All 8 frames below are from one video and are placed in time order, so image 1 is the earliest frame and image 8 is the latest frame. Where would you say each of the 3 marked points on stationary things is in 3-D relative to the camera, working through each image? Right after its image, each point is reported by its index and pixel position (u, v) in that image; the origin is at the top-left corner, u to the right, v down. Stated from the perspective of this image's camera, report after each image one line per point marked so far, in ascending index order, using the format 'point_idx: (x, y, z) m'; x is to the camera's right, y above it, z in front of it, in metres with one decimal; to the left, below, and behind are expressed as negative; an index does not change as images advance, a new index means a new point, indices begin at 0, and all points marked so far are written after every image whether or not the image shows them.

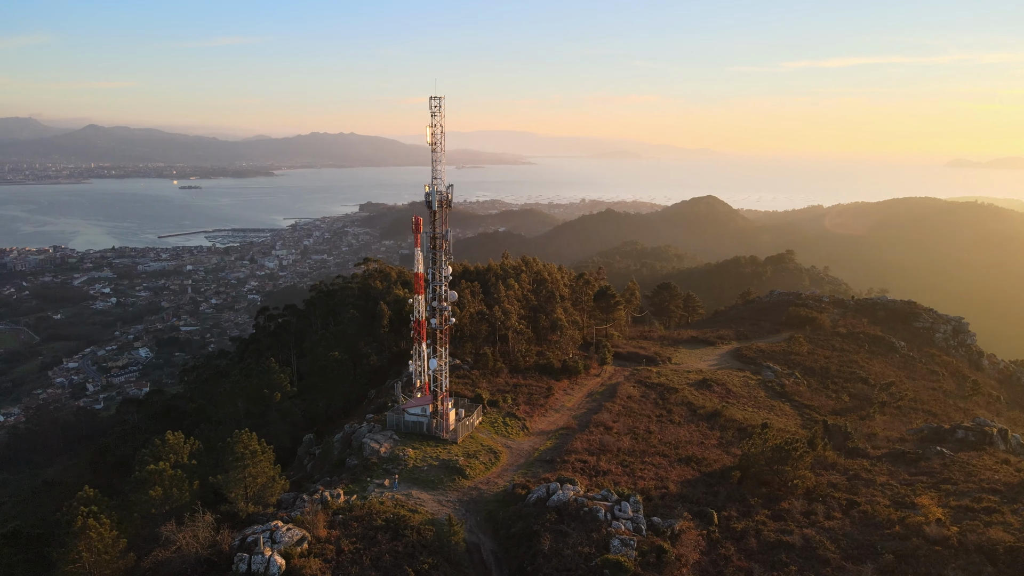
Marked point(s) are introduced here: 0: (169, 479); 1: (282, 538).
0: (-5.4, -3.0, +11.5) m
1: (-3.3, -3.6, +10.5) m
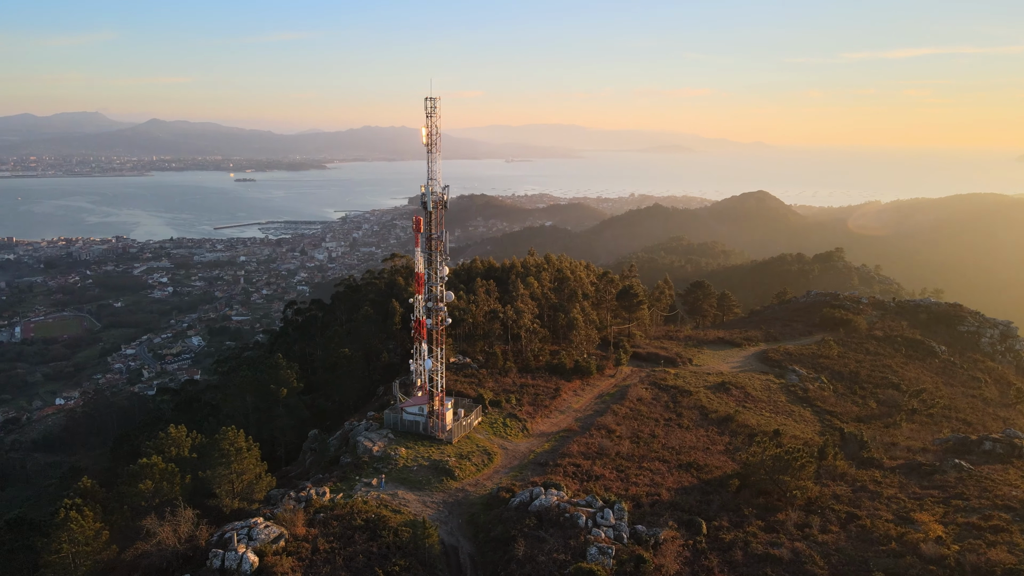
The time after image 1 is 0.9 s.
0: (-5.7, -3.0, +11.8) m
1: (-3.7, -3.6, +10.7) m
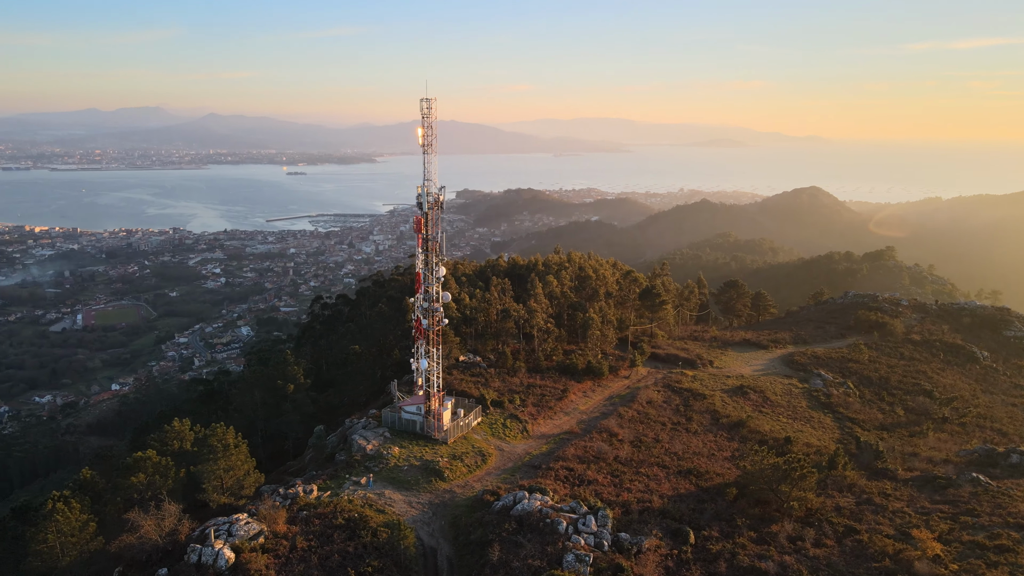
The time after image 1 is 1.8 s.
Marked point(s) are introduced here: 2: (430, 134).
0: (-6.0, -3.0, +12.1) m
1: (-4.1, -3.7, +10.9) m
2: (-1.6, +3.0, +14.4) m
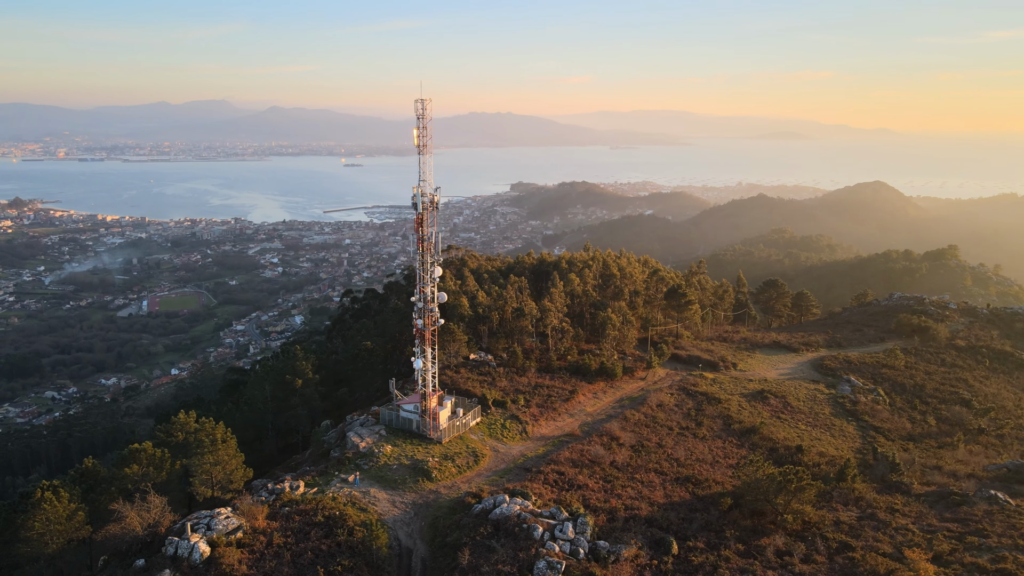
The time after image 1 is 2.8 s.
0: (-6.4, -3.0, +12.5) m
1: (-4.5, -3.7, +11.2) m
2: (-1.7, +3.0, +14.4) m
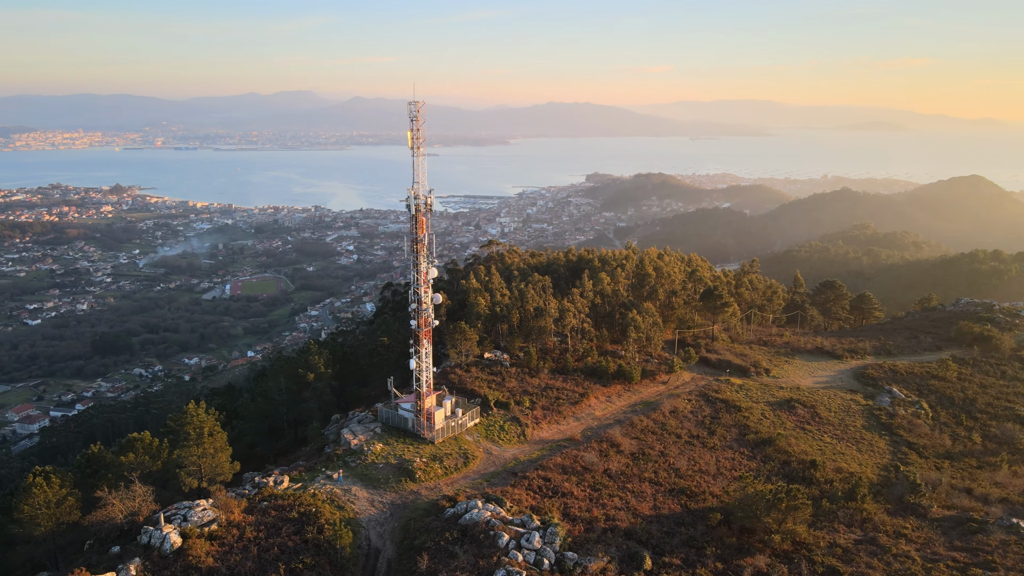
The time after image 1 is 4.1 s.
0: (-6.8, -2.9, +13.1) m
1: (-5.1, -3.7, +11.6) m
2: (-1.8, +3.0, +14.5) m
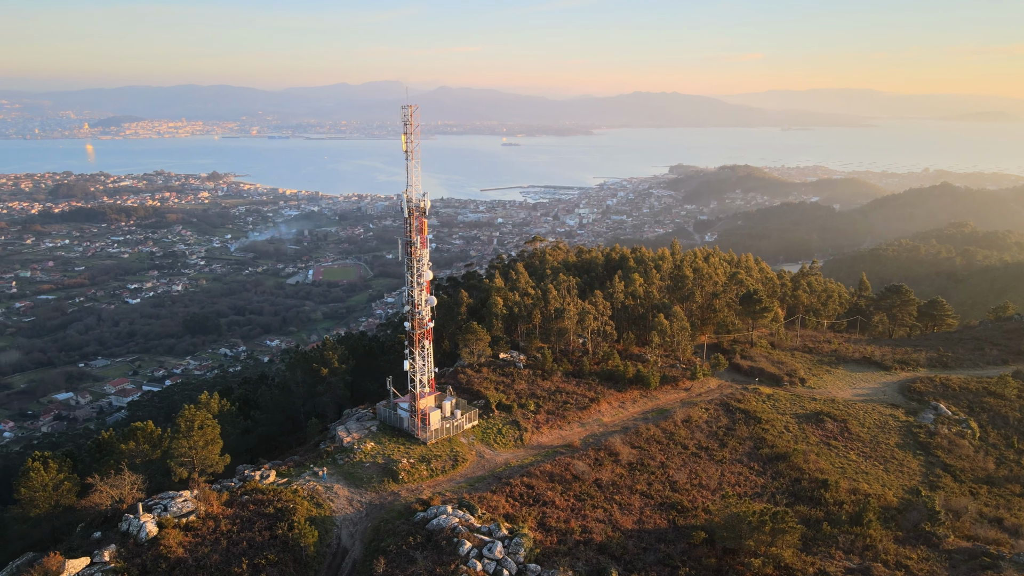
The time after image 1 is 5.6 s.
0: (-7.2, -2.9, +13.8) m
1: (-5.7, -3.7, +12.2) m
2: (-2.0, +2.9, +14.6) m
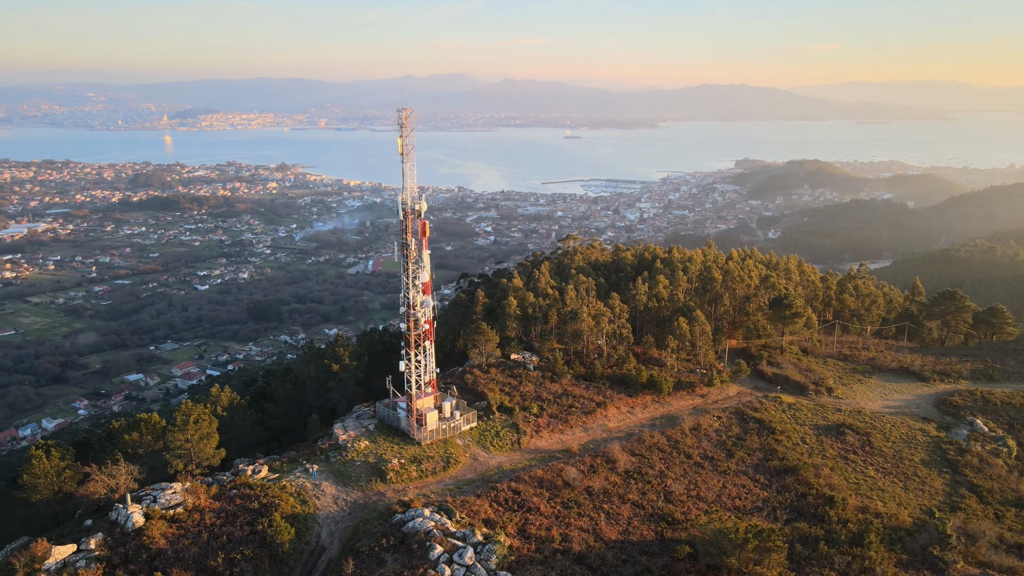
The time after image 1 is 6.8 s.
0: (-7.4, -2.8, +14.4) m
1: (-6.1, -3.7, +12.6) m
2: (-2.1, +2.9, +14.7) m
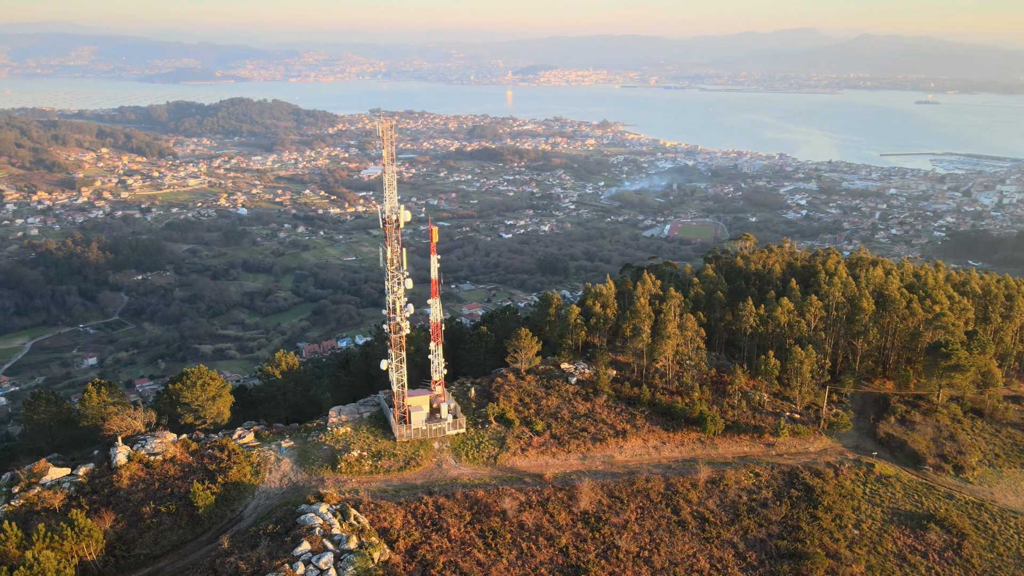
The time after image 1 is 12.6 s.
0: (-8.1, -2.3, +17.5) m
1: (-7.7, -3.3, +15.4) m
2: (-2.5, +2.7, +15.2) m
